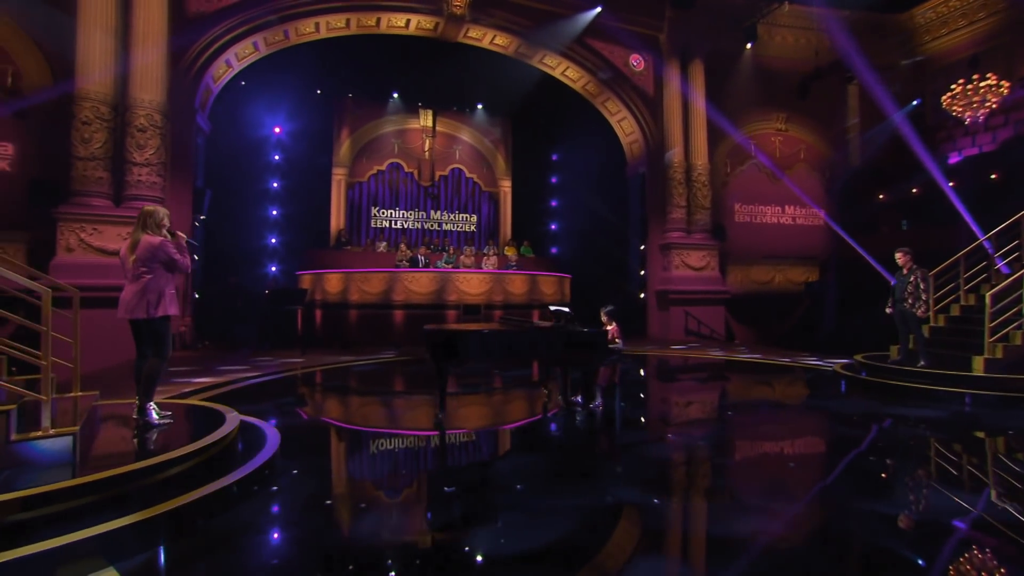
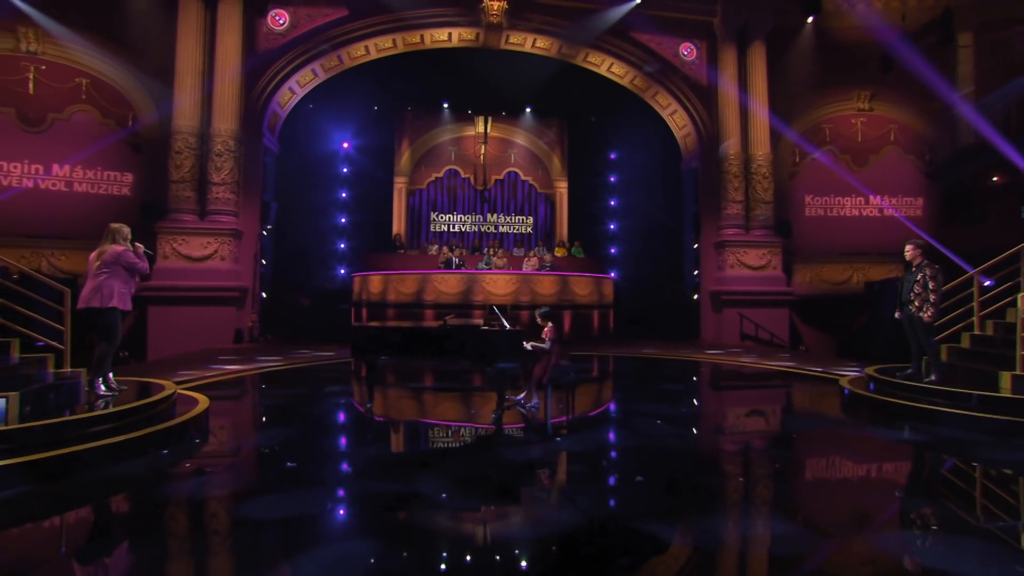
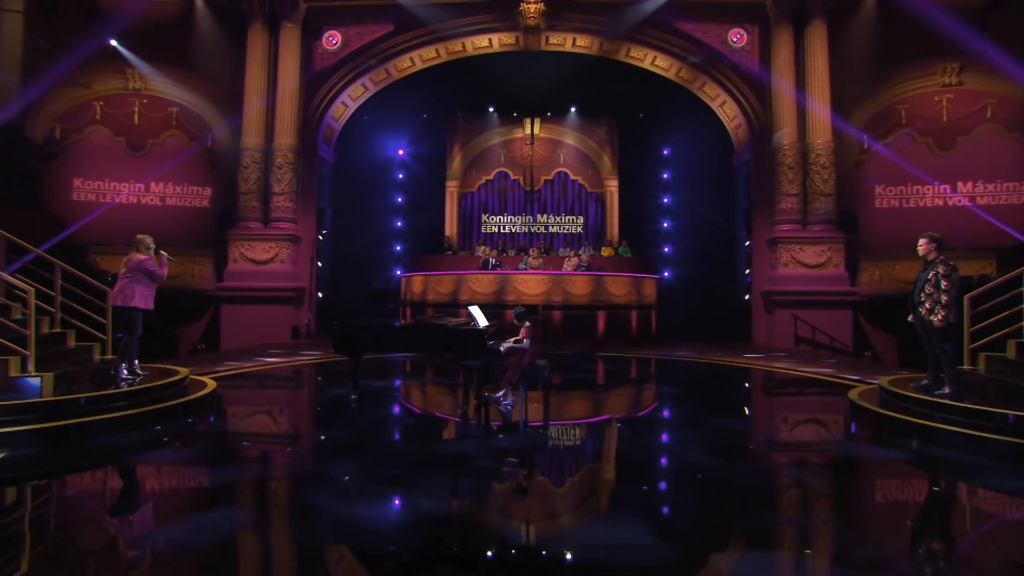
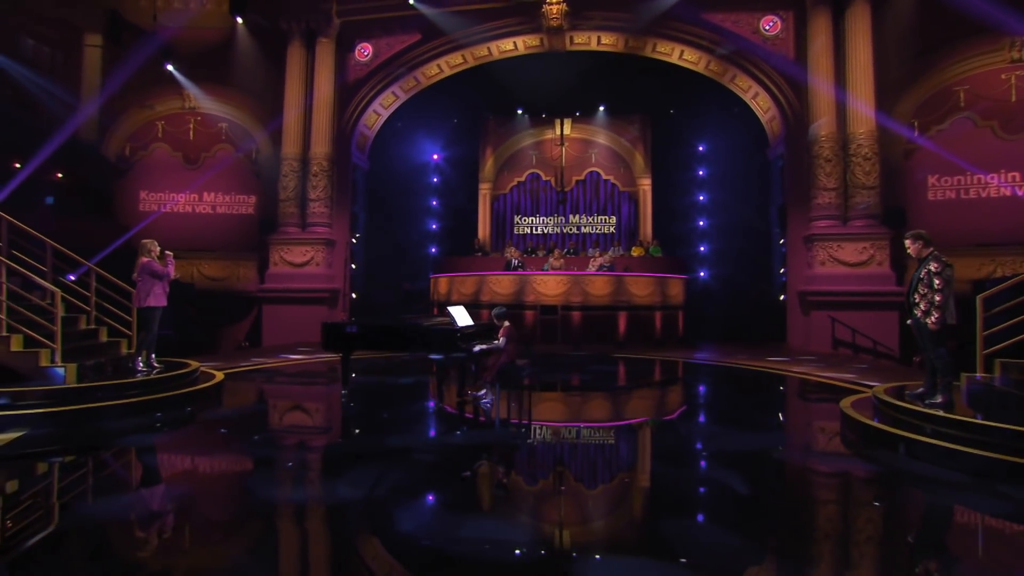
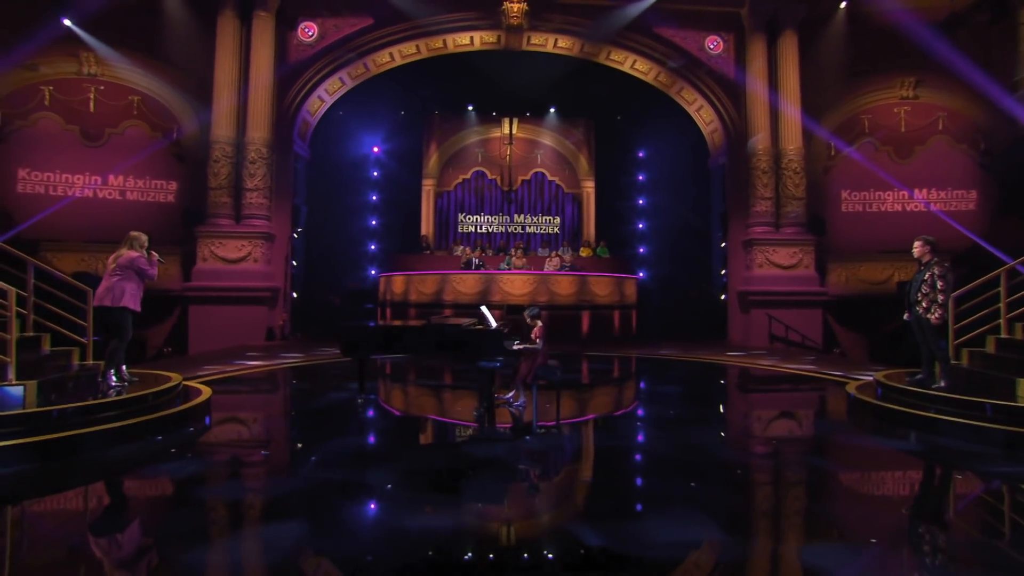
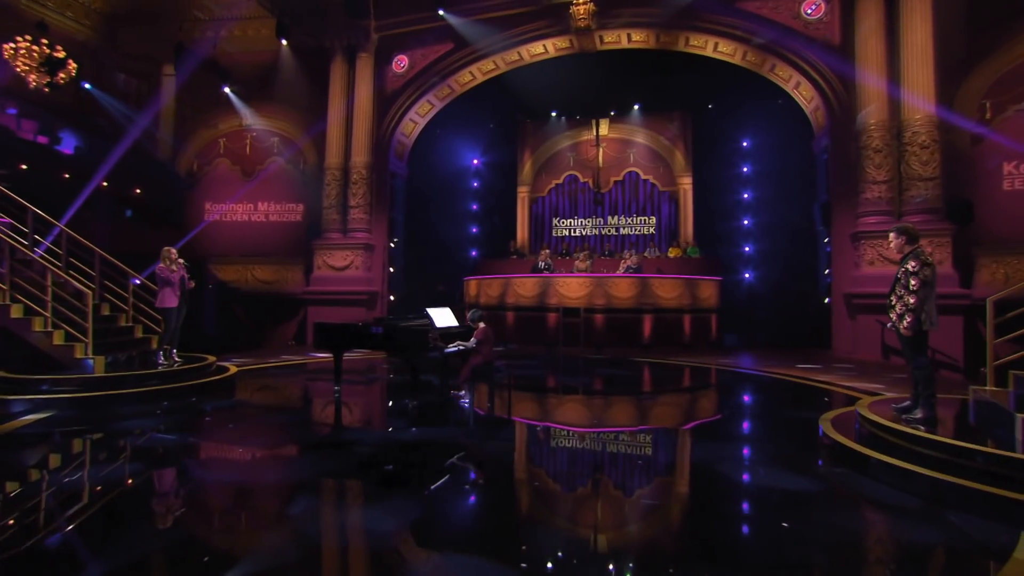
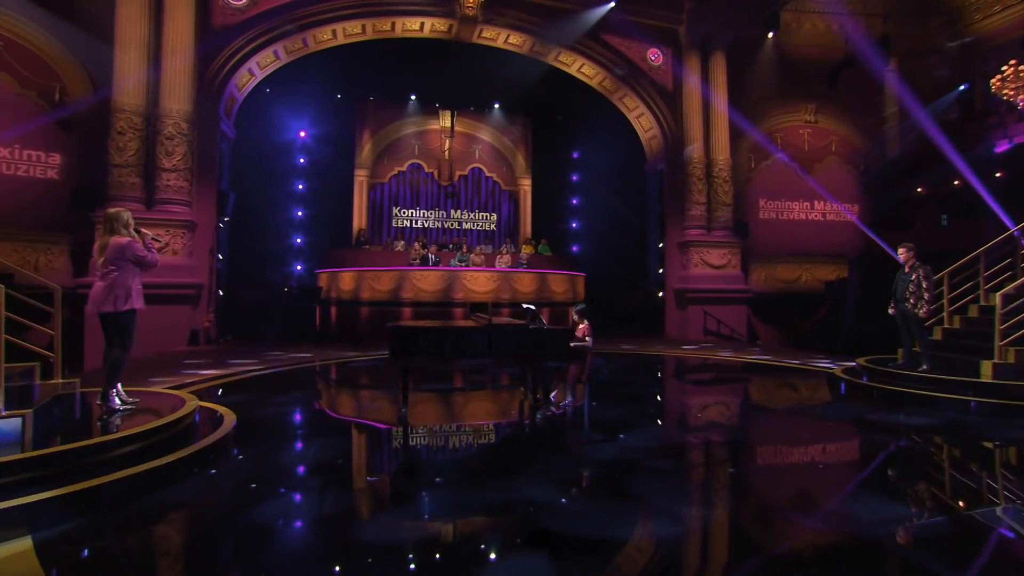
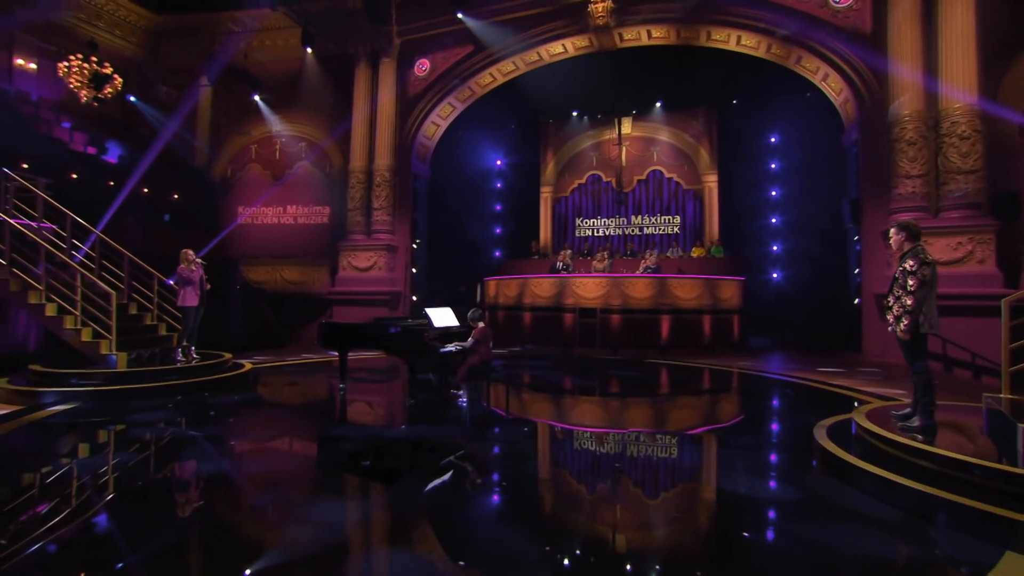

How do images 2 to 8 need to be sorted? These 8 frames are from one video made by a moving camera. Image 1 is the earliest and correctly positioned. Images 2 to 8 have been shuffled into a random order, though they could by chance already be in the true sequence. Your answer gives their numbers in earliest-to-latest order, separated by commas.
7, 2, 5, 3, 4, 6, 8
